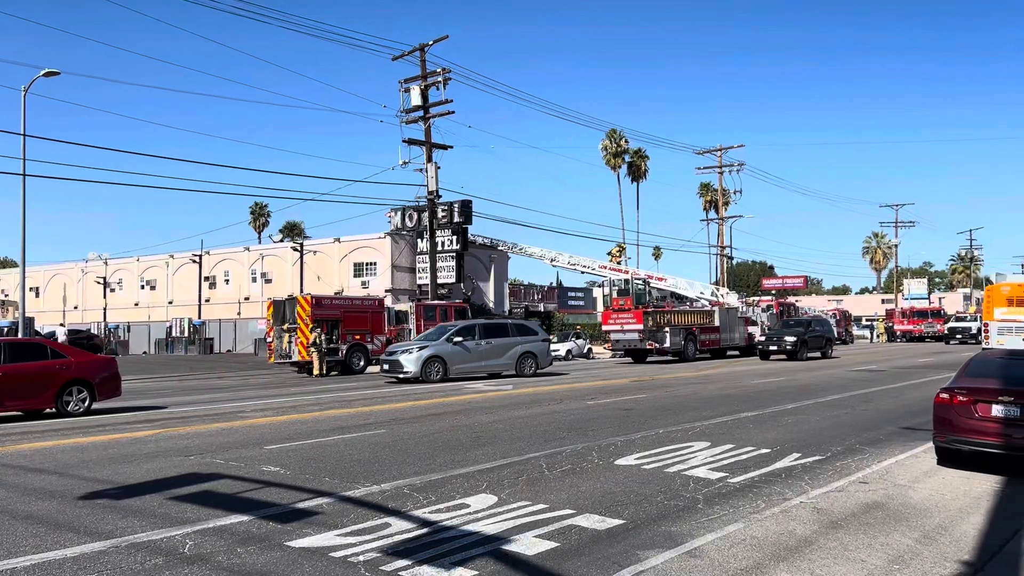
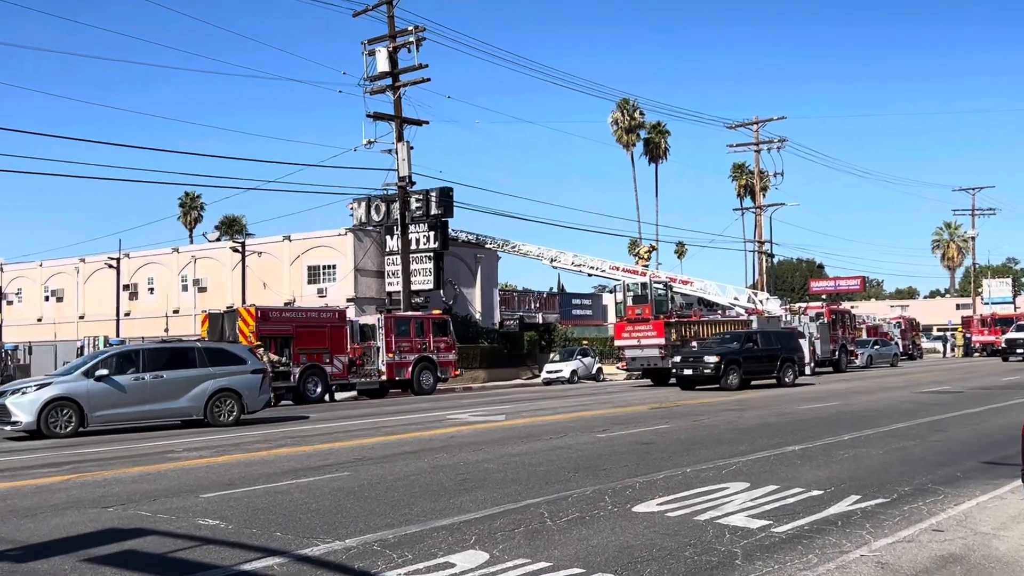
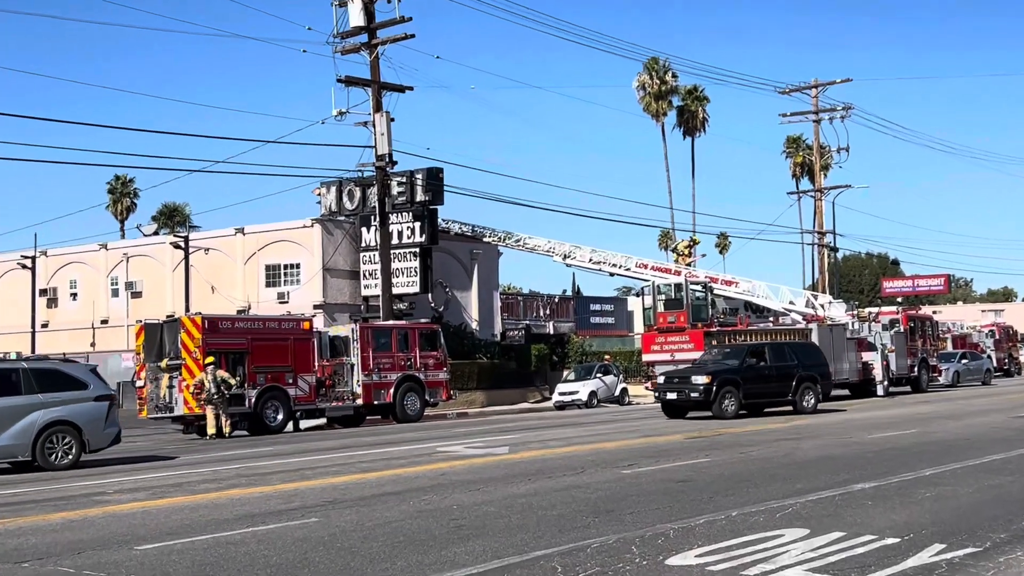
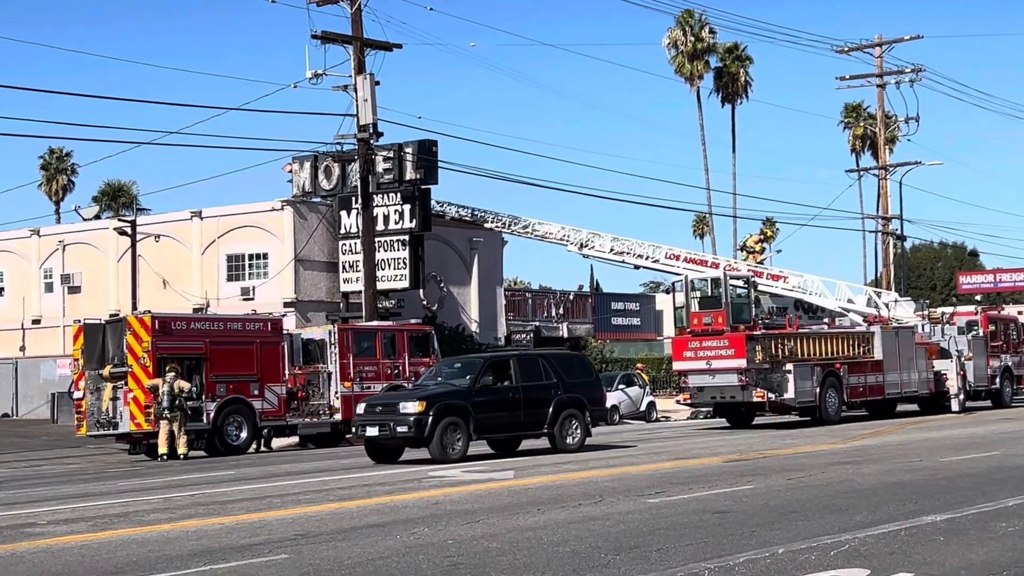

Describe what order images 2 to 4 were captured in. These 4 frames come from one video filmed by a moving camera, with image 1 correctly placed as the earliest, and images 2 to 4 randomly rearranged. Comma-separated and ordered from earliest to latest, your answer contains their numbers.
2, 3, 4
